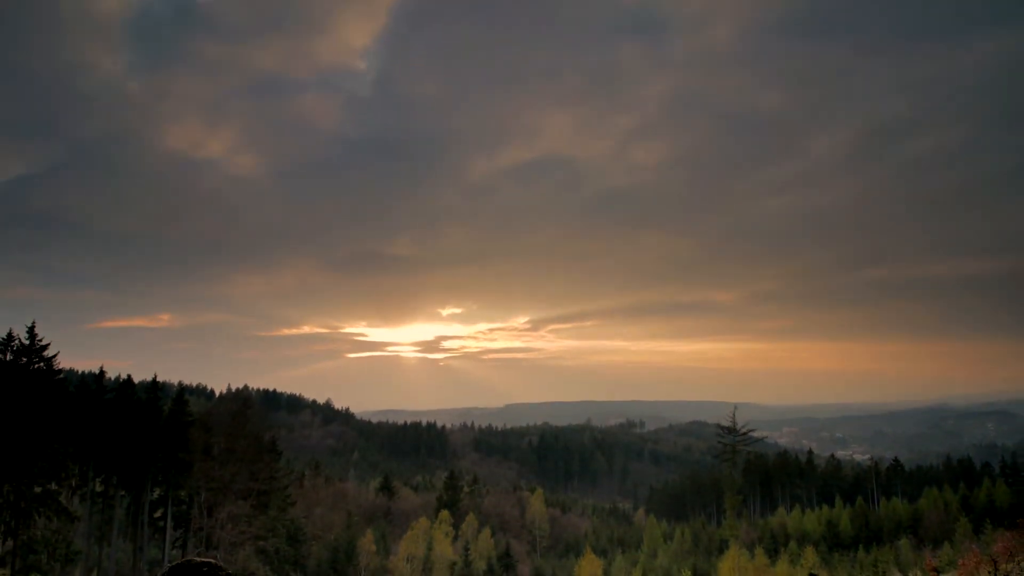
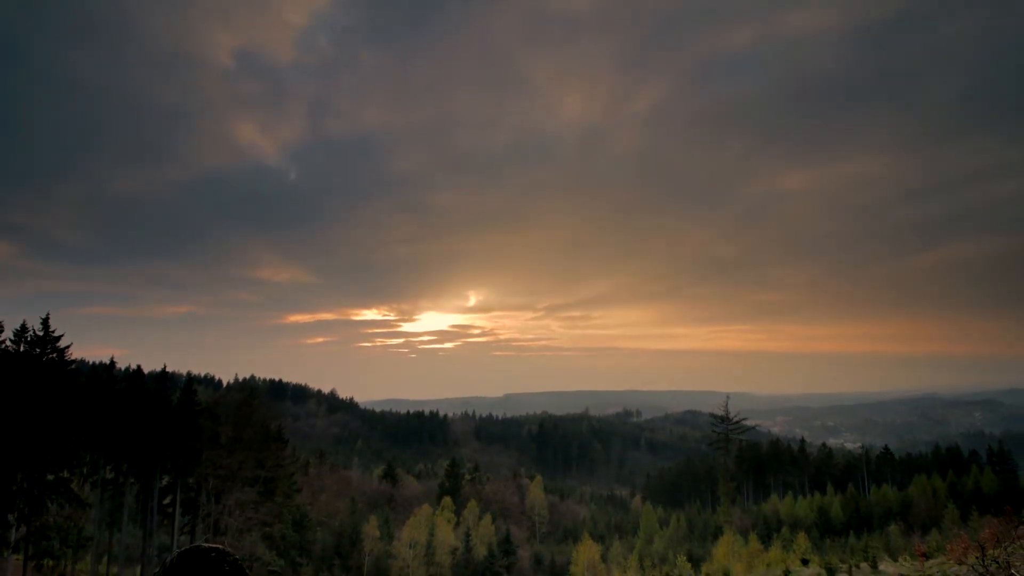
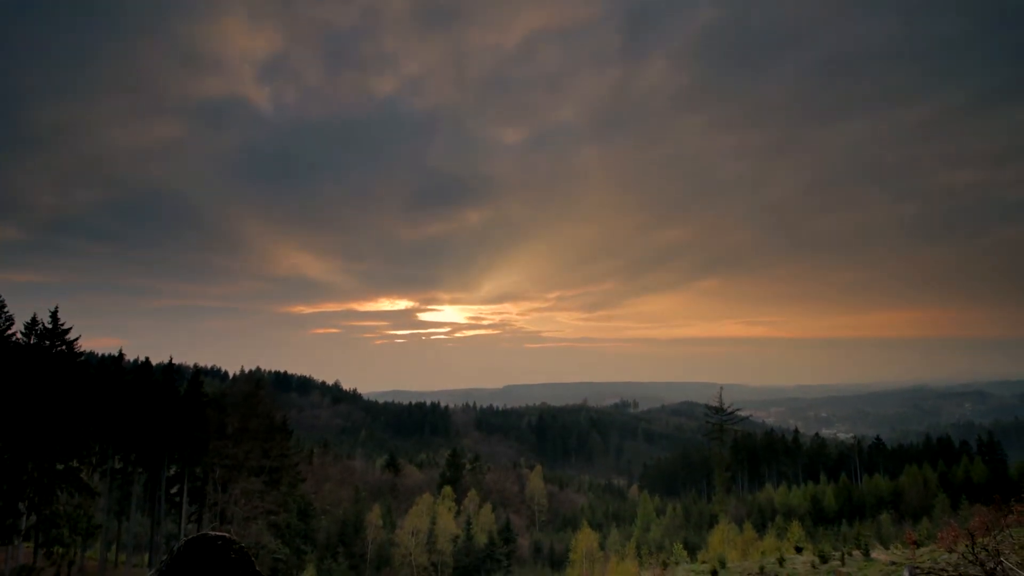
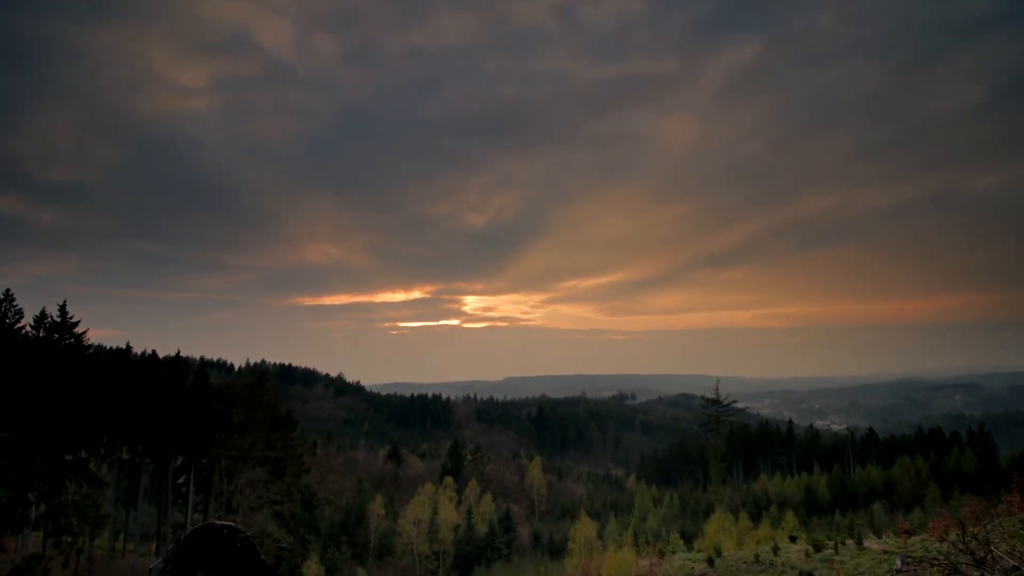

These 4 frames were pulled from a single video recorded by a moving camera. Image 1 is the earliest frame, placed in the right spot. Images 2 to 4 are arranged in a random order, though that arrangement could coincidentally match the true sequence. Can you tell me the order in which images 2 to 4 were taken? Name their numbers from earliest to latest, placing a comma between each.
2, 3, 4
